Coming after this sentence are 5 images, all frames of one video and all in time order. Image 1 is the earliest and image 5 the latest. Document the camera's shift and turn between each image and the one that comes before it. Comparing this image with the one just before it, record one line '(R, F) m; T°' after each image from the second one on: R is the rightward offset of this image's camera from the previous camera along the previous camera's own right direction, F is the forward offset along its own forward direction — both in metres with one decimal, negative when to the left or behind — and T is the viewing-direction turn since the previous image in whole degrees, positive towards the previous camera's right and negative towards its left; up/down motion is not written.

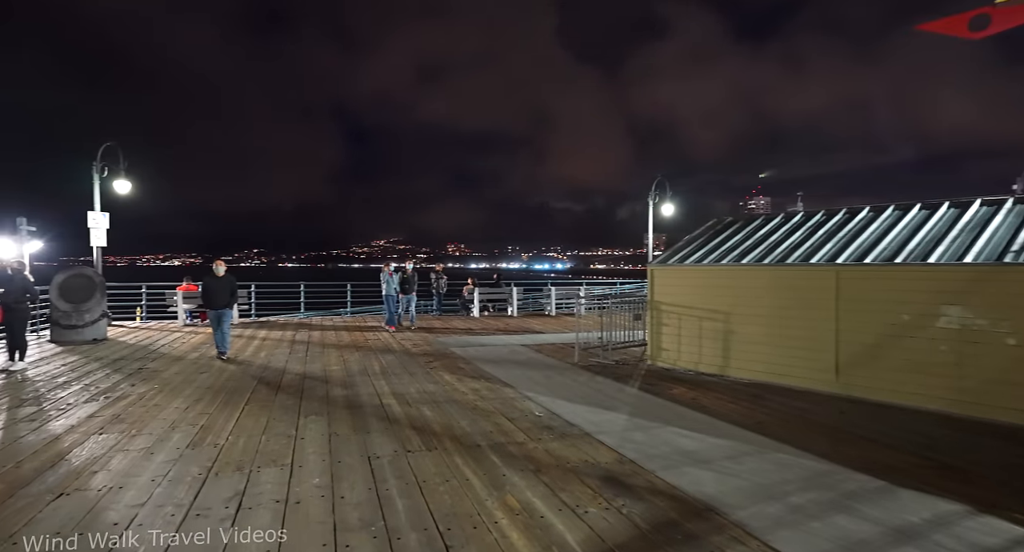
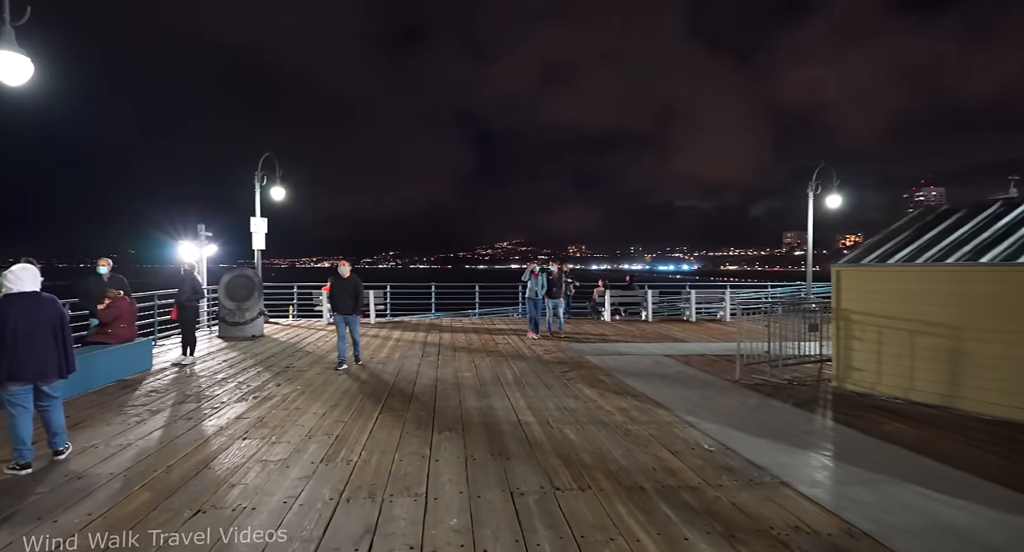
(-0.4, +0.8) m; -14°
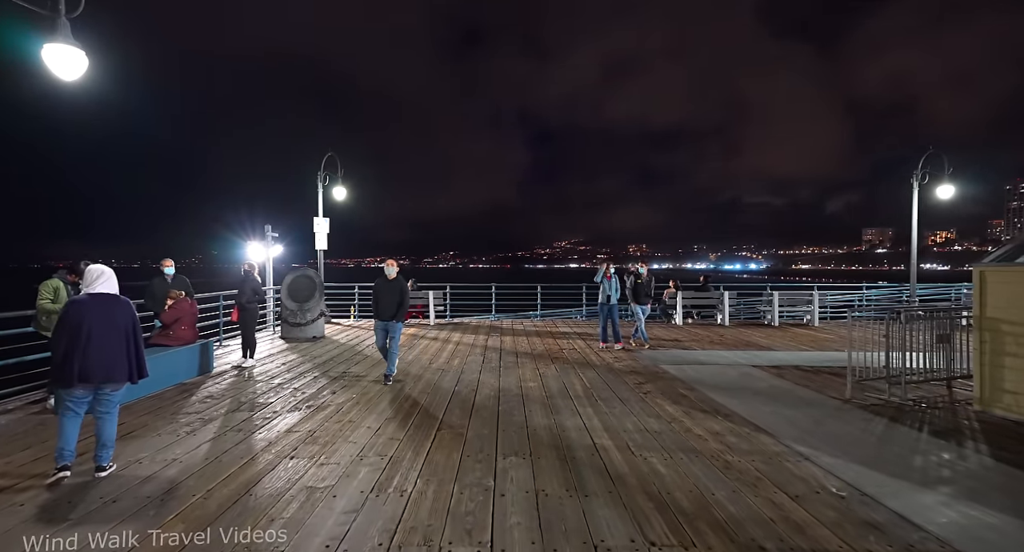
(-0.2, +0.6) m; -7°
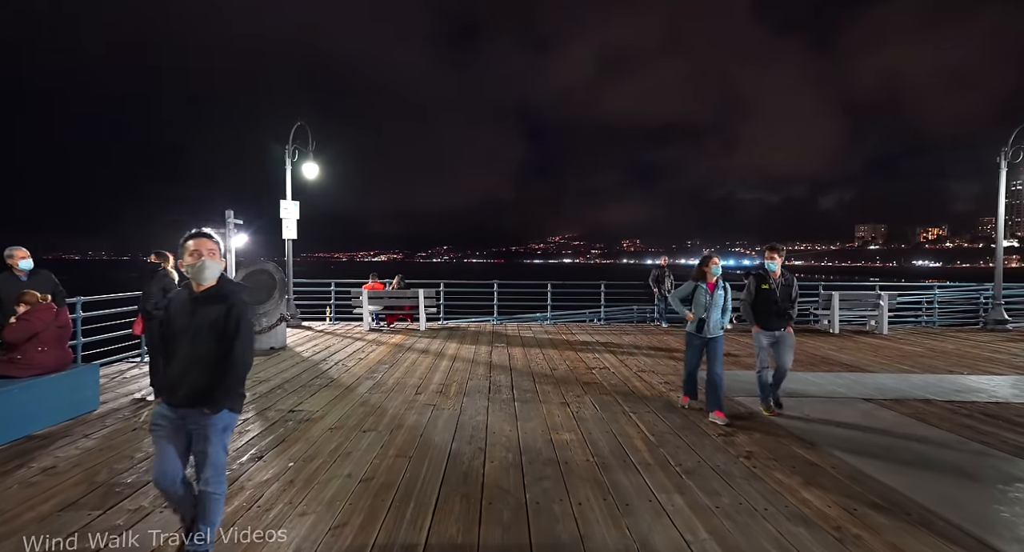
(-0.3, +2.1) m; +1°
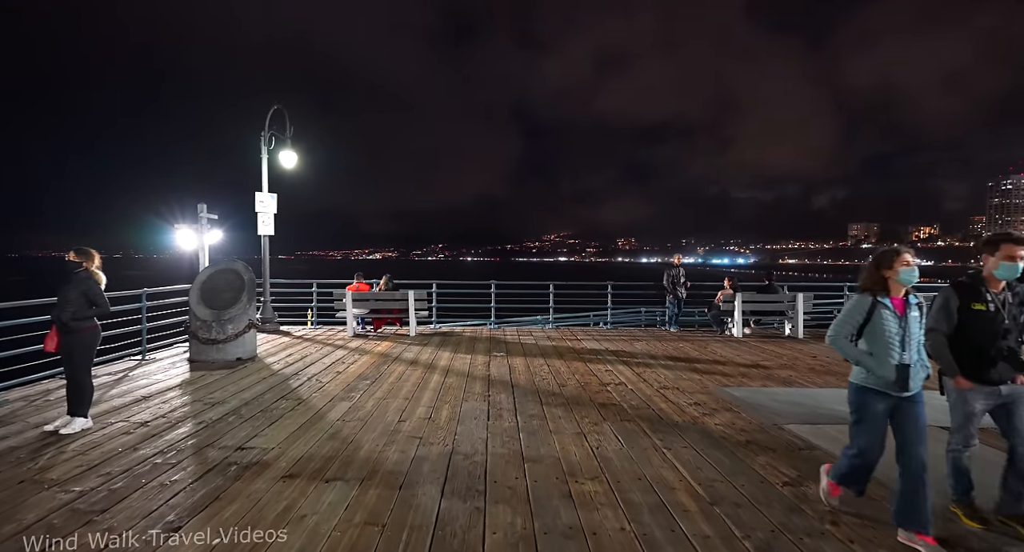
(-0.1, +1.0) m; +1°
